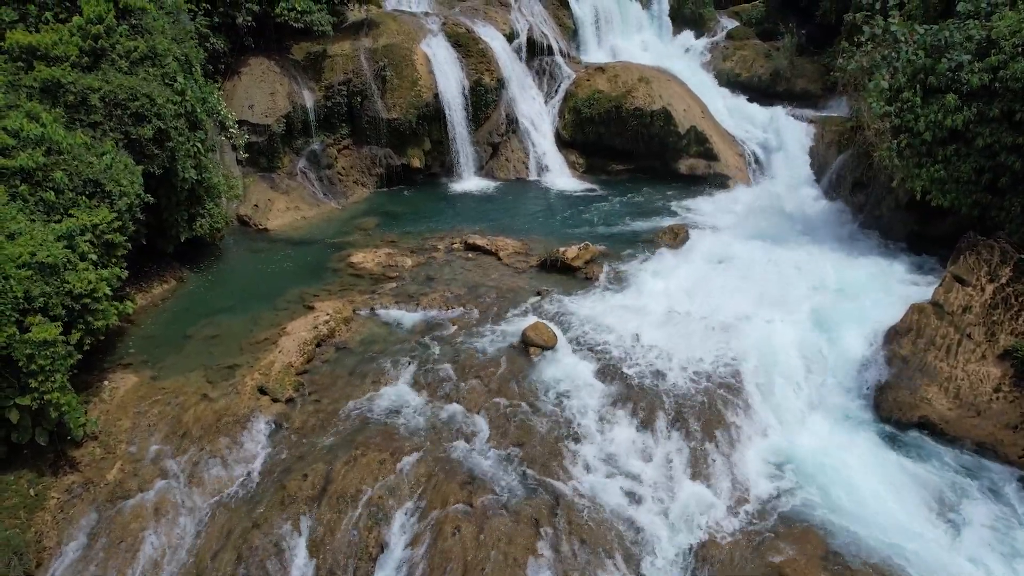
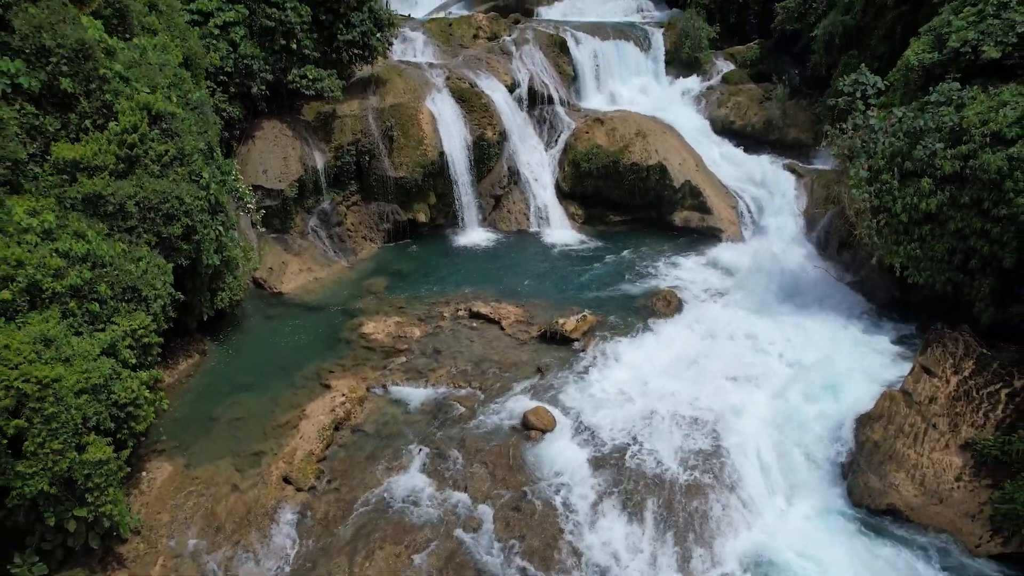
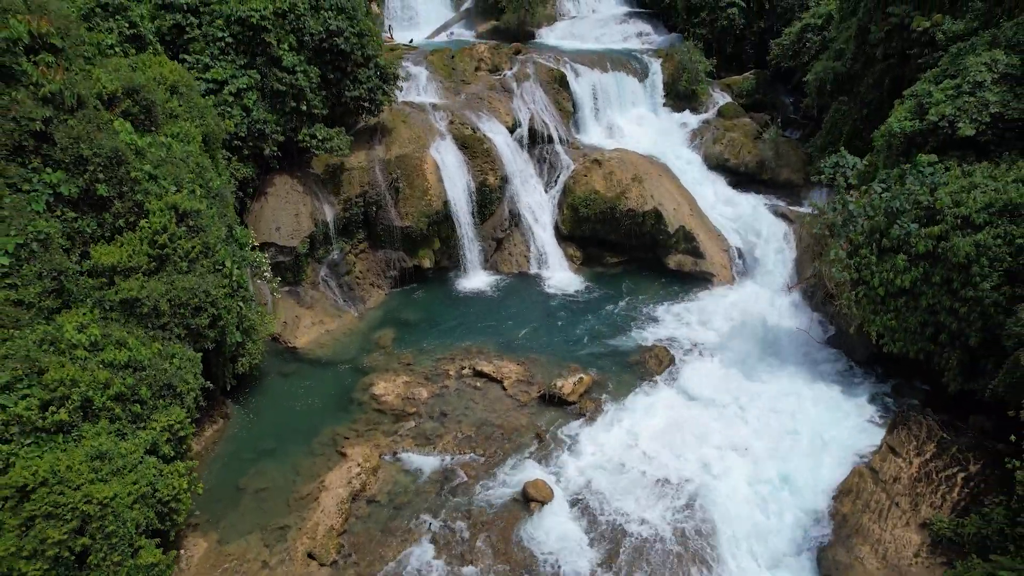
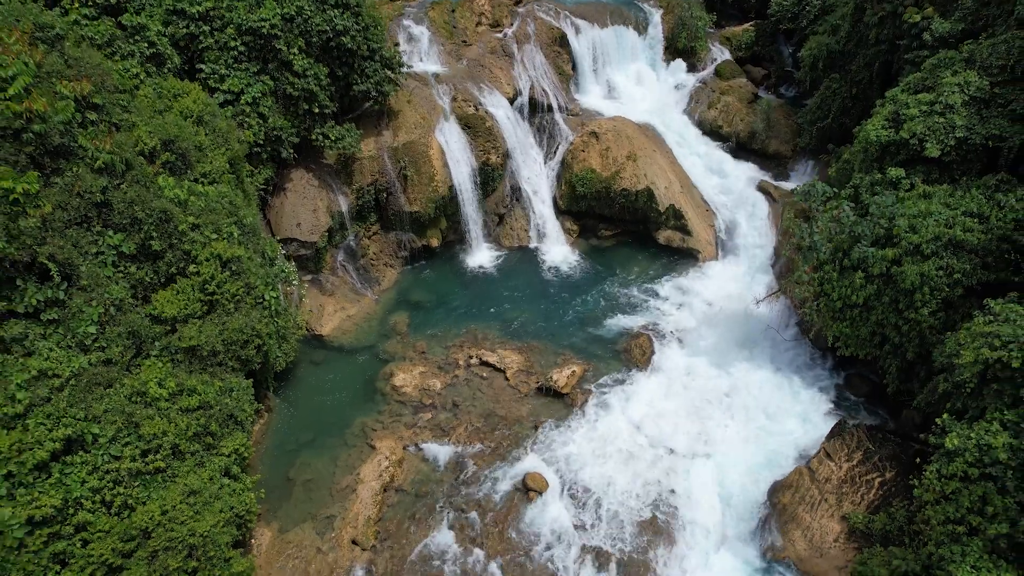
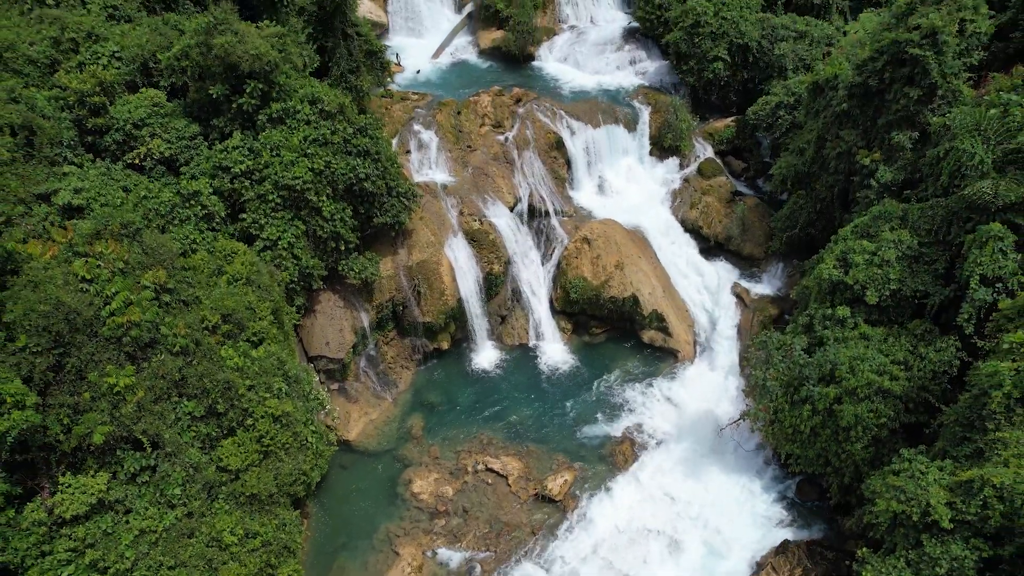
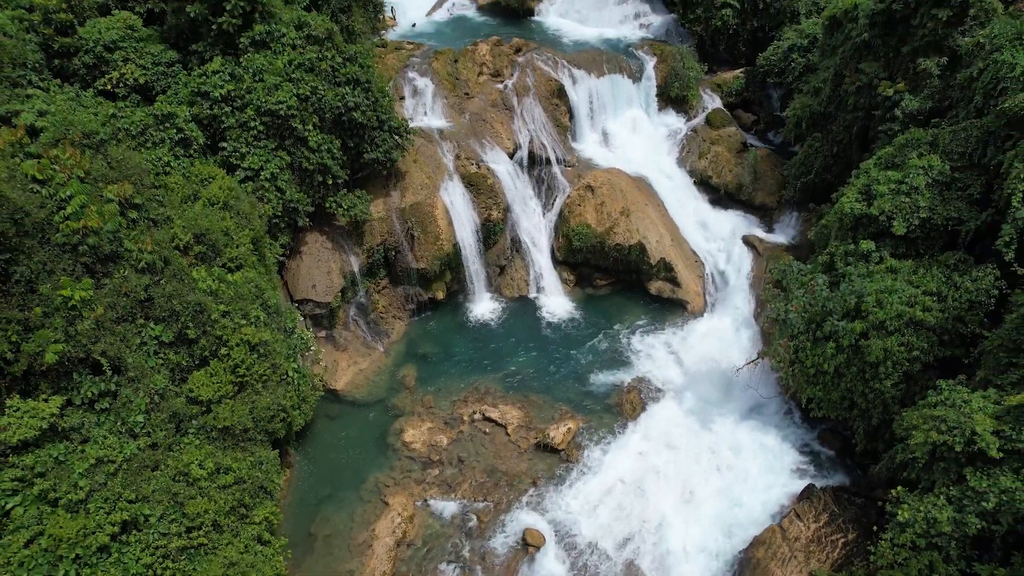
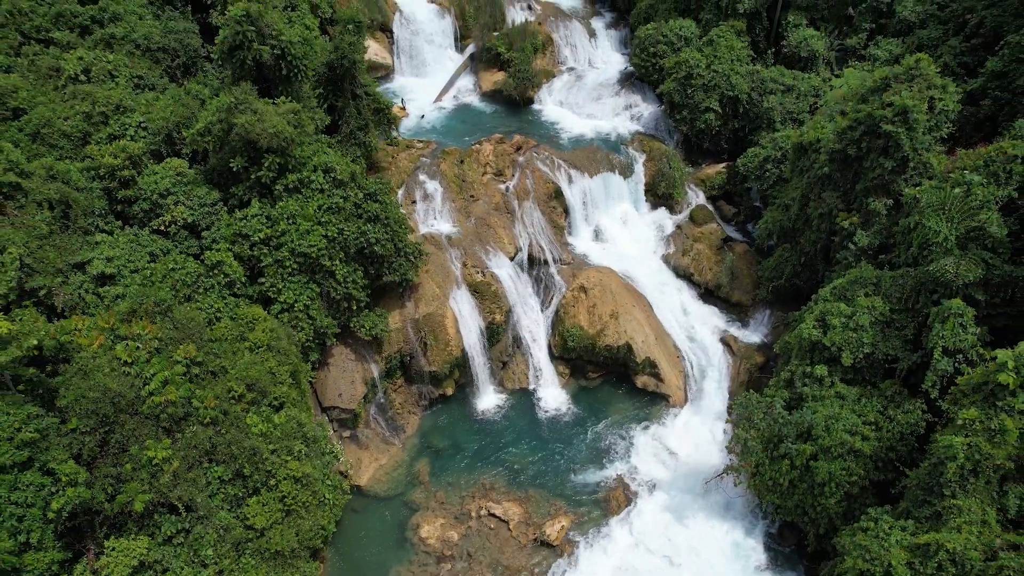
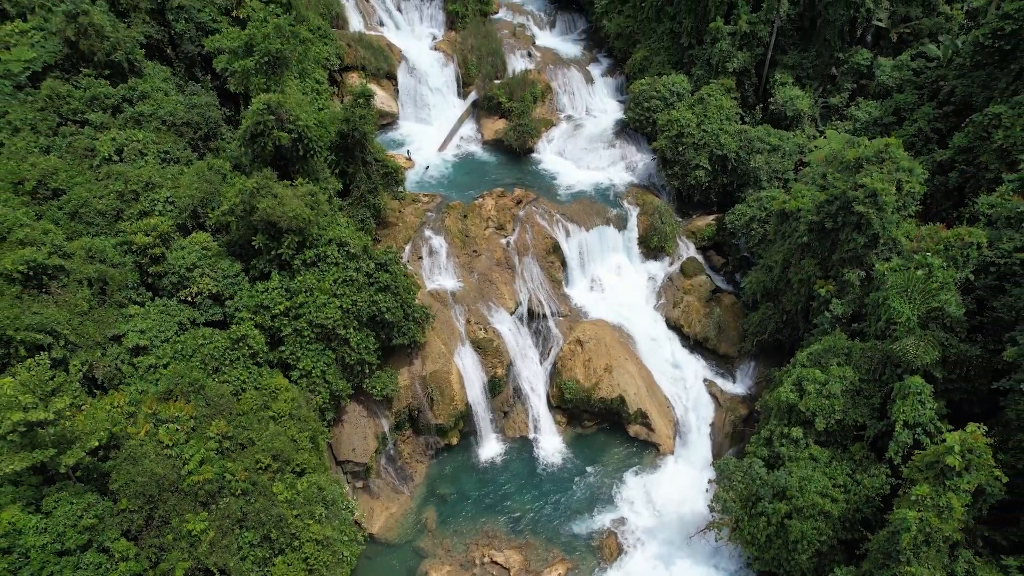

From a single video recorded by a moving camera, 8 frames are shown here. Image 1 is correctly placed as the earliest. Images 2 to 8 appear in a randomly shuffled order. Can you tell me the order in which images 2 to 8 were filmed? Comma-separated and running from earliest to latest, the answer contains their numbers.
2, 3, 4, 6, 5, 7, 8
